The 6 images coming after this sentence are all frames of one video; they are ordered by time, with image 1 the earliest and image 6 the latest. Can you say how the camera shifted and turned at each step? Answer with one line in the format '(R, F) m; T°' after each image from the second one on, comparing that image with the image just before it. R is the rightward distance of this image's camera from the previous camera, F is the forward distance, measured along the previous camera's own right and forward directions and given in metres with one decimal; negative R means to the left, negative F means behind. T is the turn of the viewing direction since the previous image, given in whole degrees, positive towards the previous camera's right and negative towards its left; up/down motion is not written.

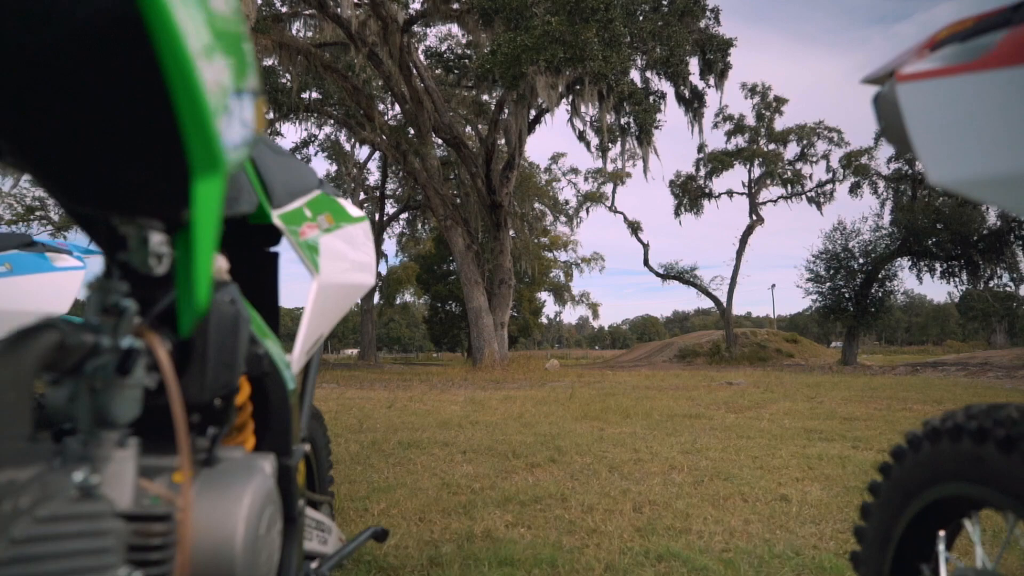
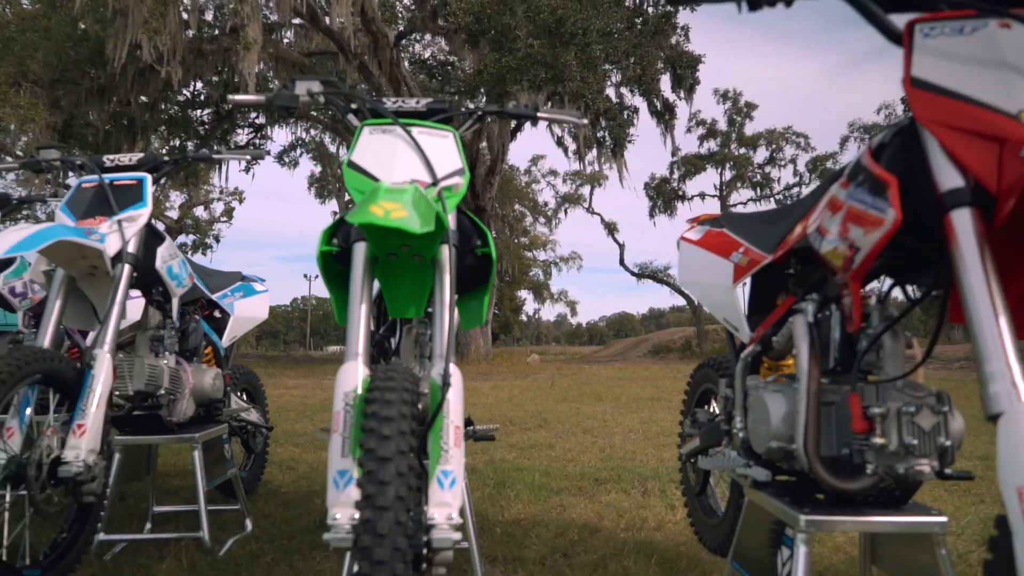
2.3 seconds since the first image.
(-0.2, -2.0) m; +2°
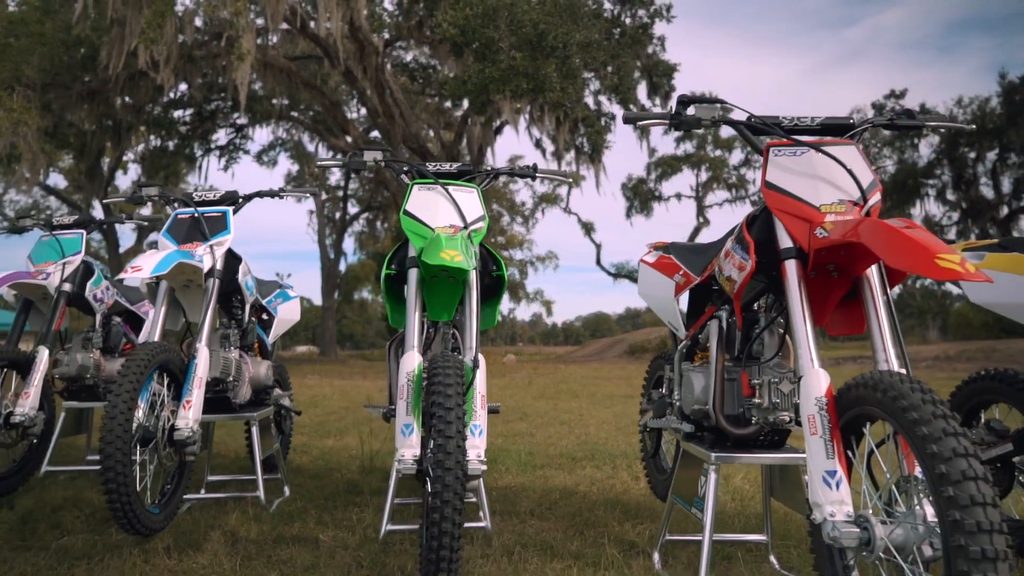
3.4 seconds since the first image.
(-0.1, -1.0) m; +2°
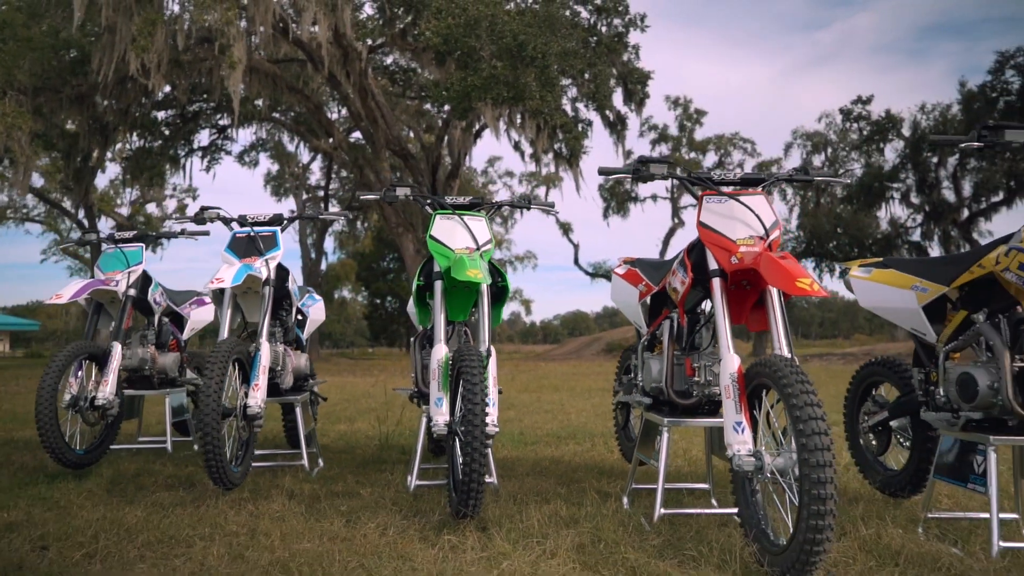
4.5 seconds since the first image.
(-0.2, -1.0) m; +2°
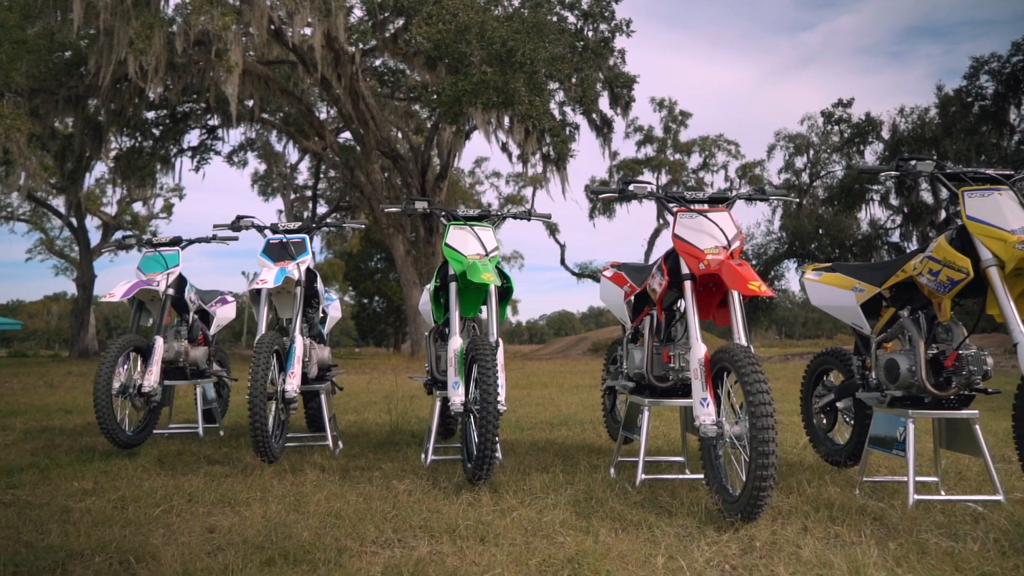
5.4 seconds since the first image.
(-0.1, -0.7) m; +1°
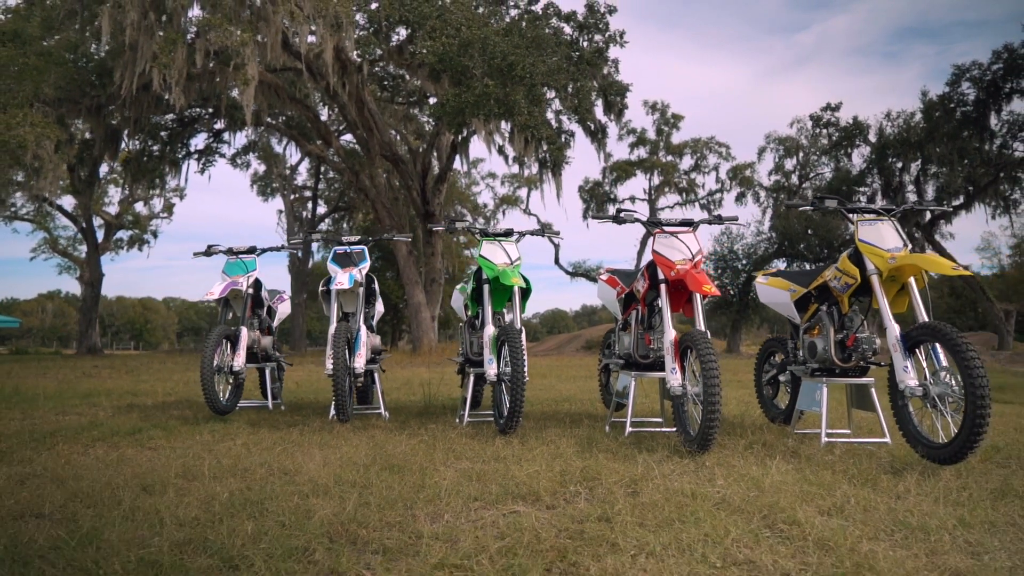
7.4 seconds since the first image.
(-0.2, -1.5) m; +1°
